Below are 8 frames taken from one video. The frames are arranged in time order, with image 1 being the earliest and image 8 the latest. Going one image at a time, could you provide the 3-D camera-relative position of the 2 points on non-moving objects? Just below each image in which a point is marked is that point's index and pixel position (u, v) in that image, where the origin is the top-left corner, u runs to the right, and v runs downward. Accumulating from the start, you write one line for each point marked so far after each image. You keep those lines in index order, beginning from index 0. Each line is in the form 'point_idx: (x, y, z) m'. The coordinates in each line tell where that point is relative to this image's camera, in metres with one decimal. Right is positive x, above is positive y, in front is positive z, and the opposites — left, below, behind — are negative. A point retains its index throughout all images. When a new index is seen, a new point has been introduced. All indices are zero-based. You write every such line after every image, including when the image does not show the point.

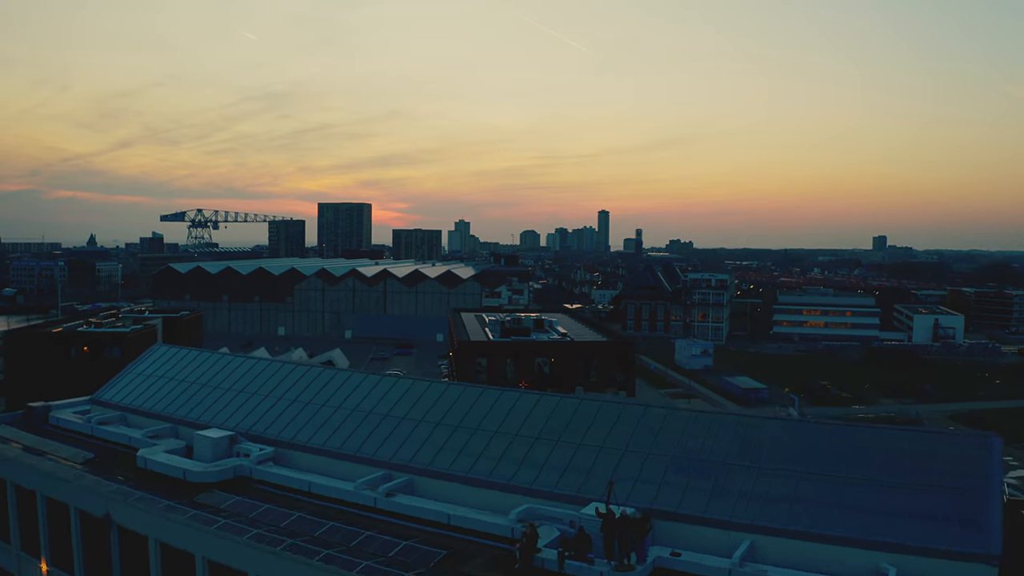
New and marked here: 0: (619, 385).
0: (+2.2, -2.0, +13.2) m
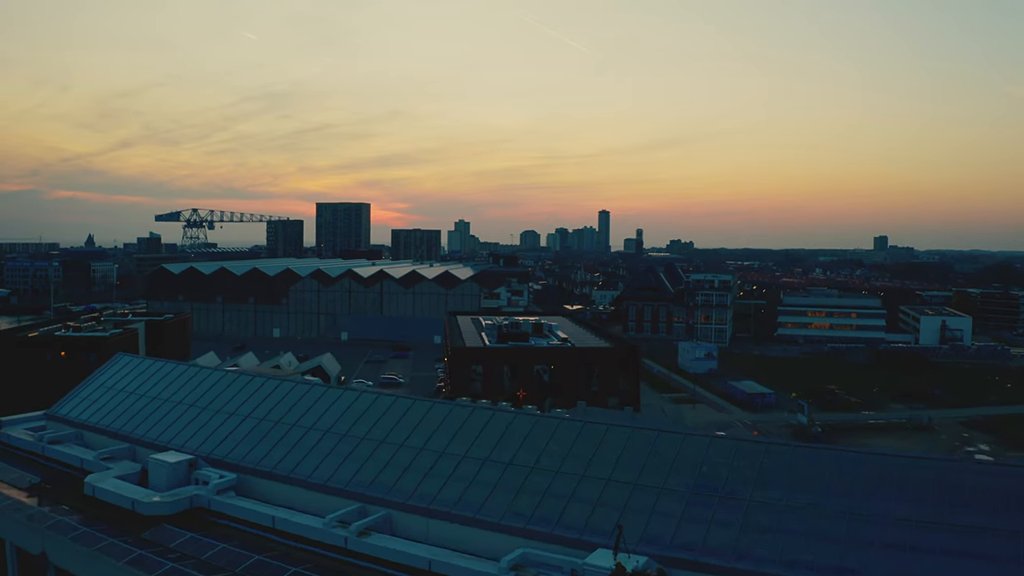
0: (+2.2, -2.1, +12.5) m
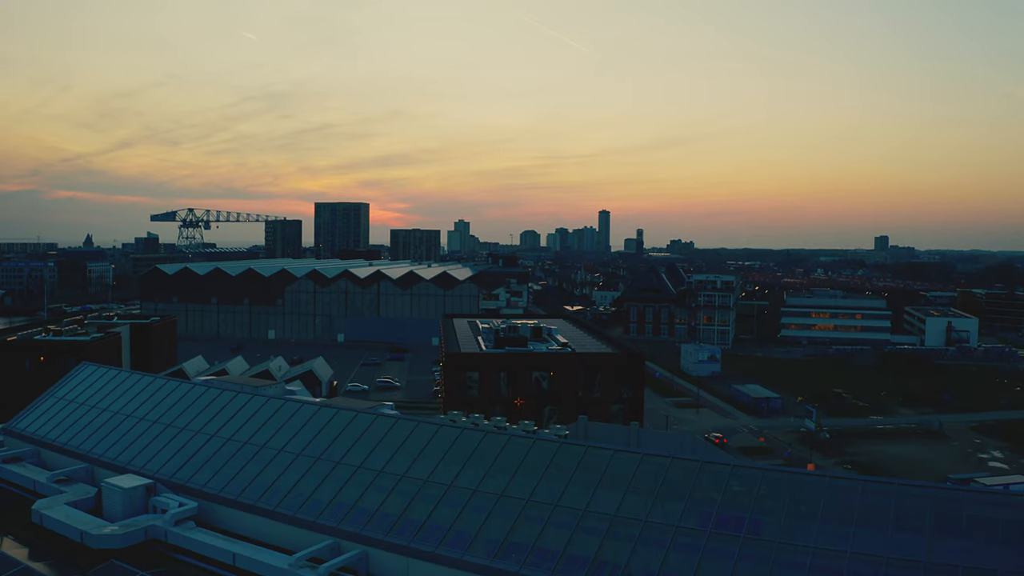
0: (+2.1, -2.1, +11.9) m
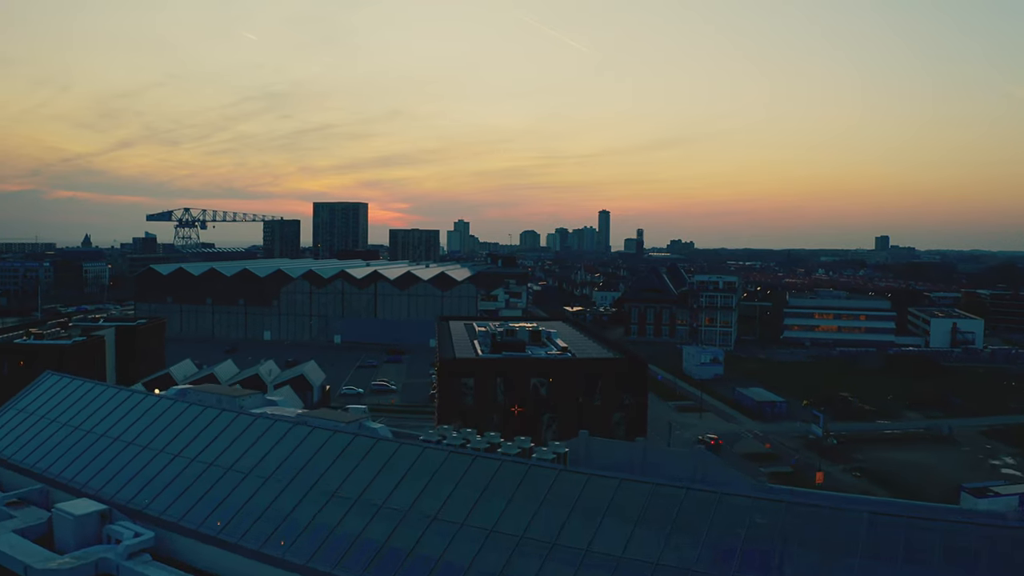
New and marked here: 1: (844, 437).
0: (+2.1, -2.2, +11.4) m
1: (+9.9, -4.5, +19.0) m
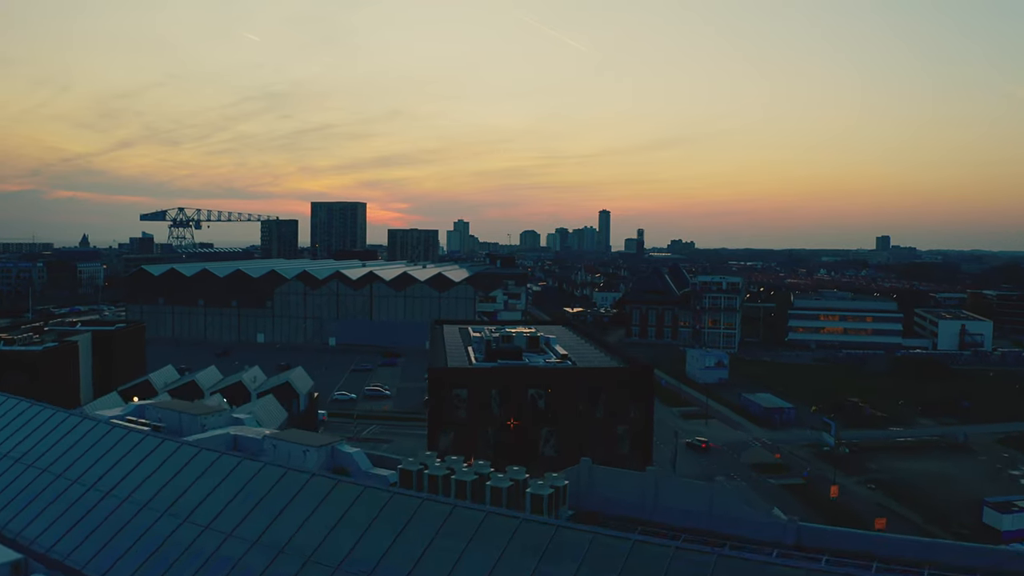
0: (+2.0, -2.2, +10.6) m
1: (+9.9, -4.5, +18.2) m
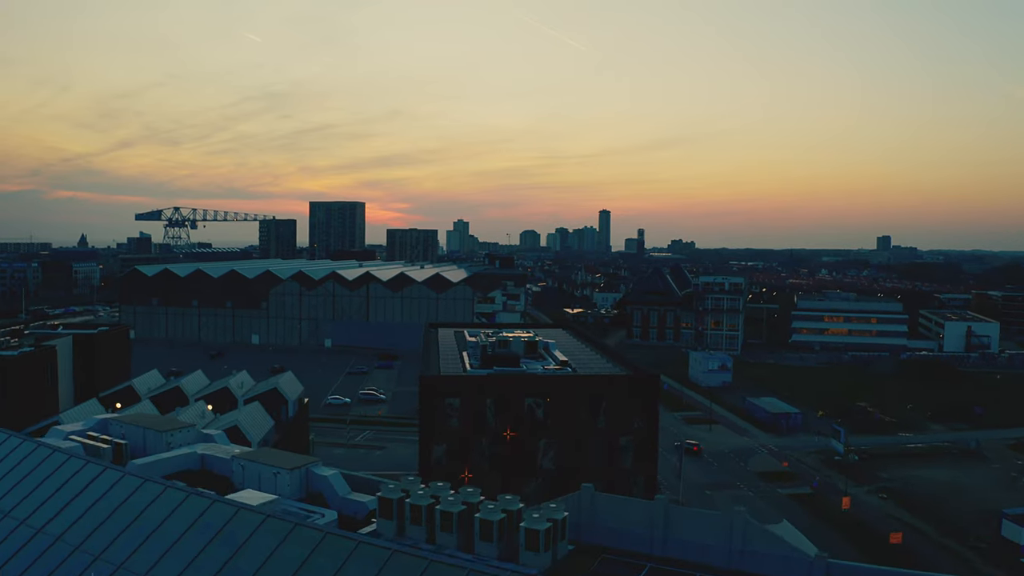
0: (+1.9, -2.3, +10.0) m
1: (+9.8, -4.6, +17.6) m
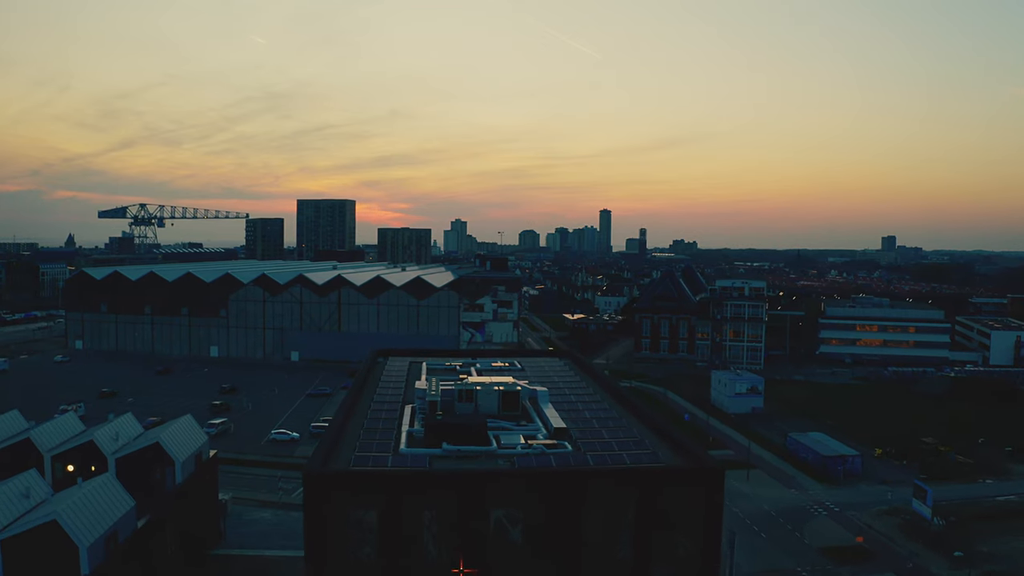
0: (+1.6, -2.5, +5.9) m
1: (+9.4, -4.8, +13.5) m
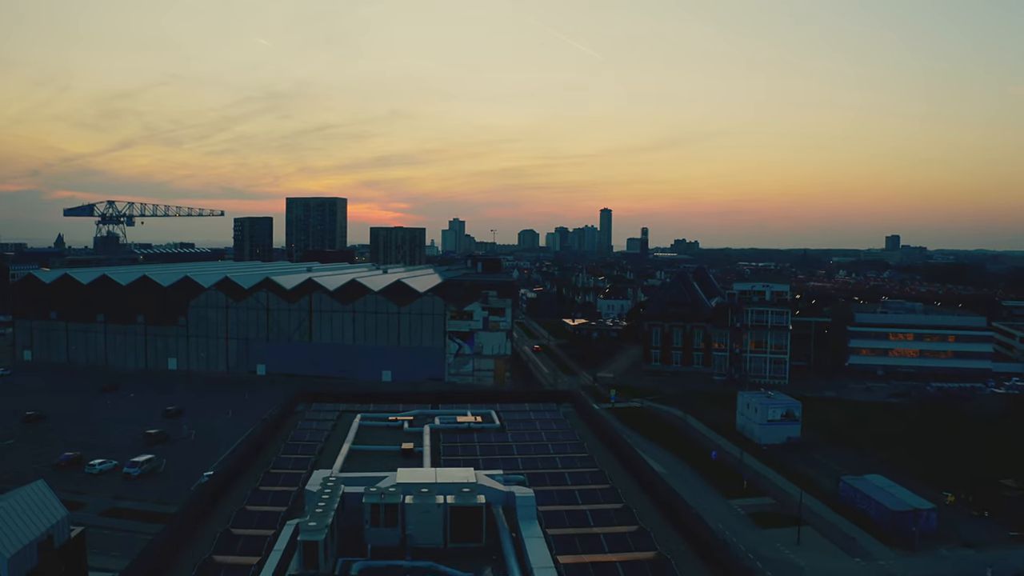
0: (+1.3, -2.7, +2.6) m
1: (+9.2, -5.0, +10.2) m
